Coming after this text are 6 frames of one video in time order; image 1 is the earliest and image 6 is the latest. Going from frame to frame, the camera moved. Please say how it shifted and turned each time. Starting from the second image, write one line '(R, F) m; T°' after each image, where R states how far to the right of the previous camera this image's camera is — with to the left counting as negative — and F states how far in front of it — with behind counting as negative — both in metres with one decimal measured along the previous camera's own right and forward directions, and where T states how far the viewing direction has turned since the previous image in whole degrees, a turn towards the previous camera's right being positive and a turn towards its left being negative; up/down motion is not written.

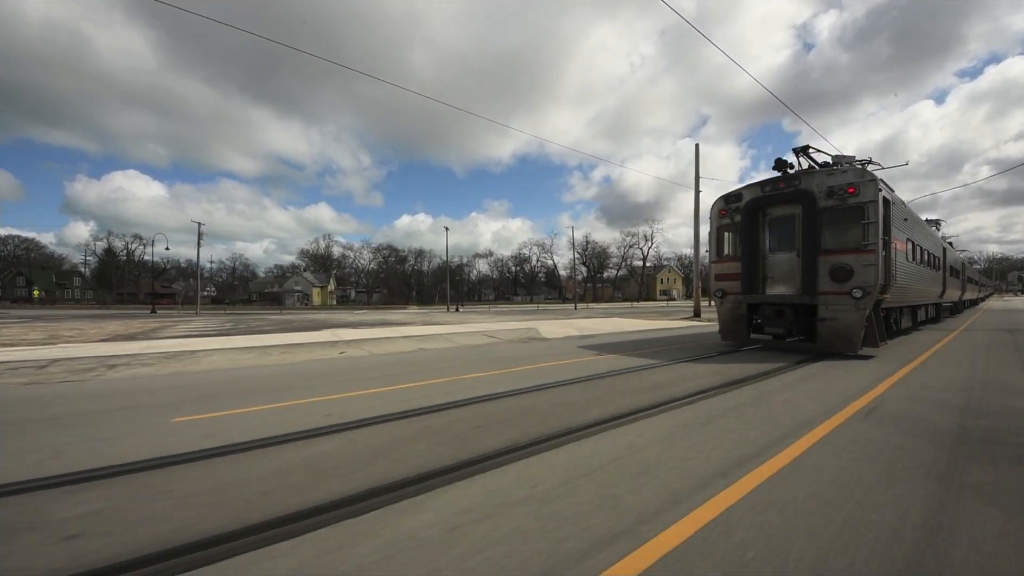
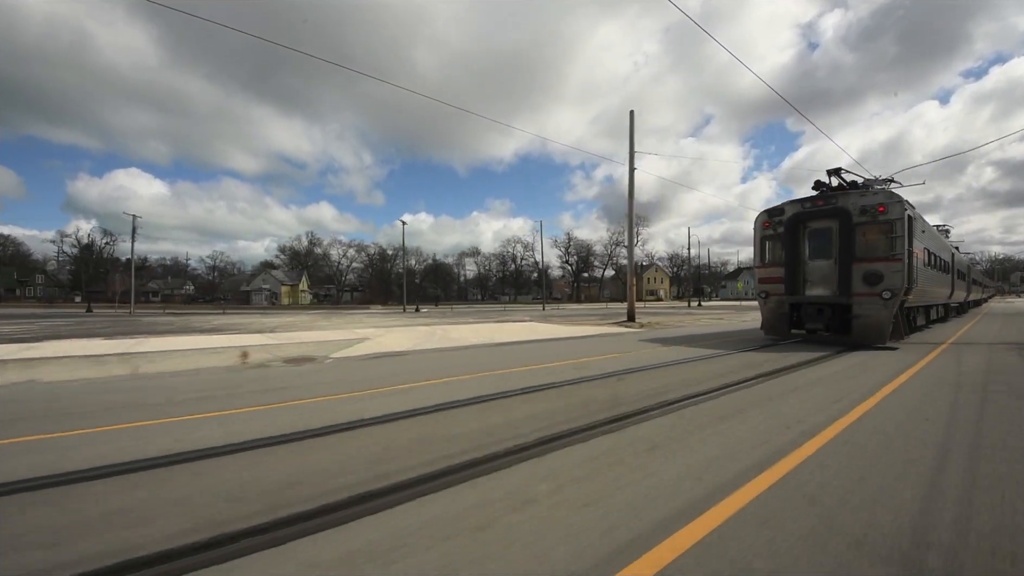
(-1.8, +1.3) m; 0°
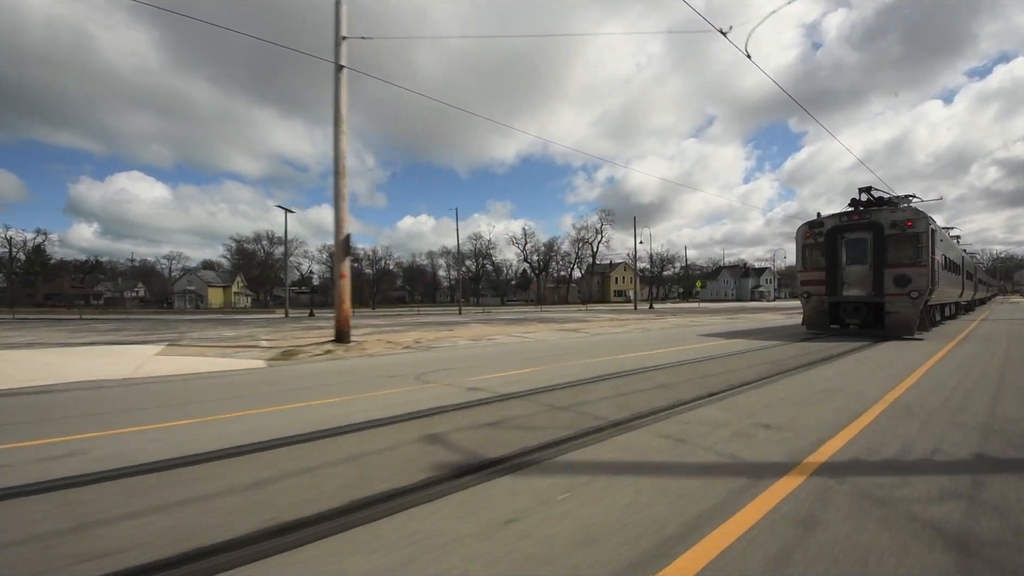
(+2.6, +2.7) m; 0°
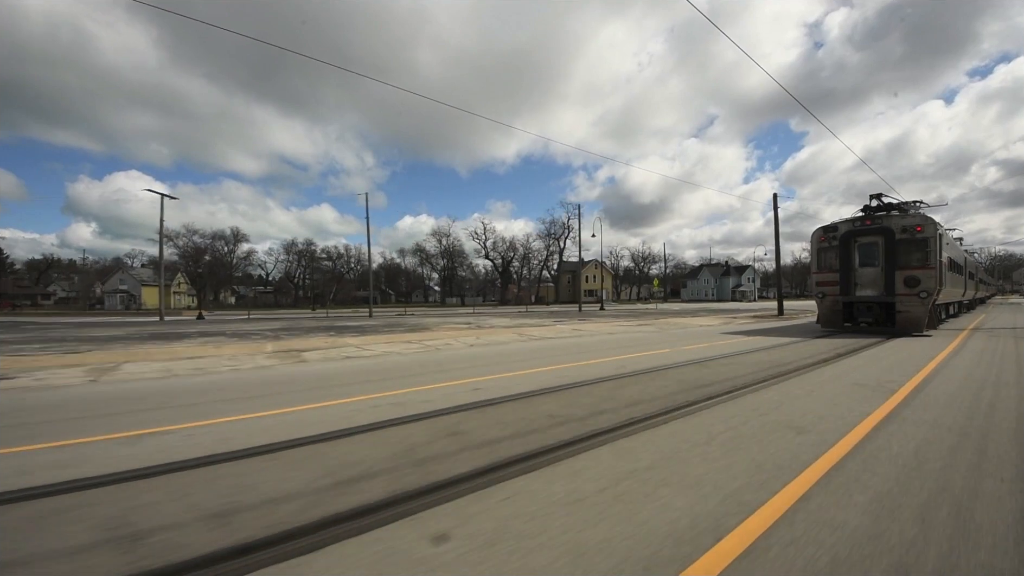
(+1.9, +1.9) m; 0°
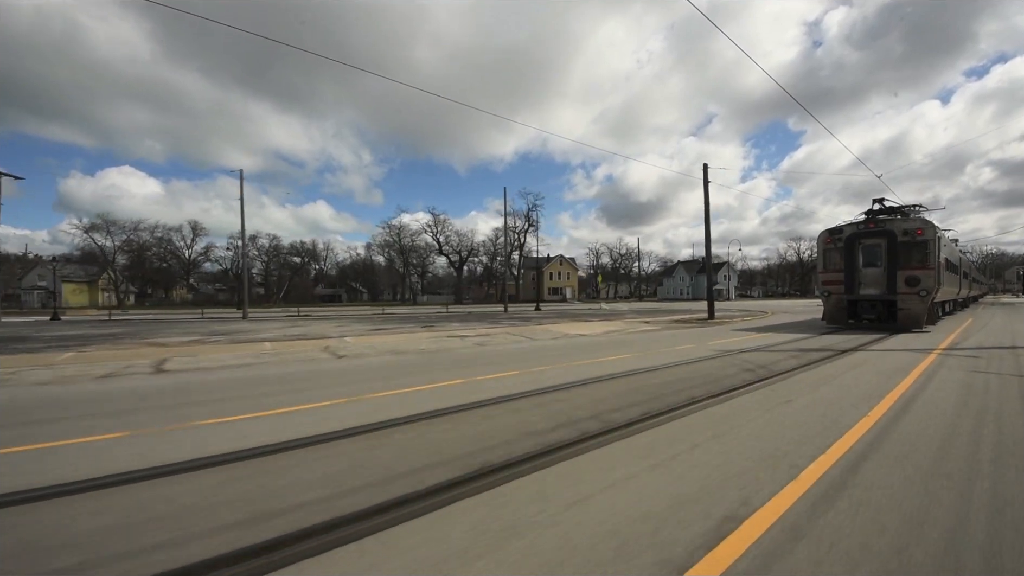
(+1.8, +1.8) m; 0°
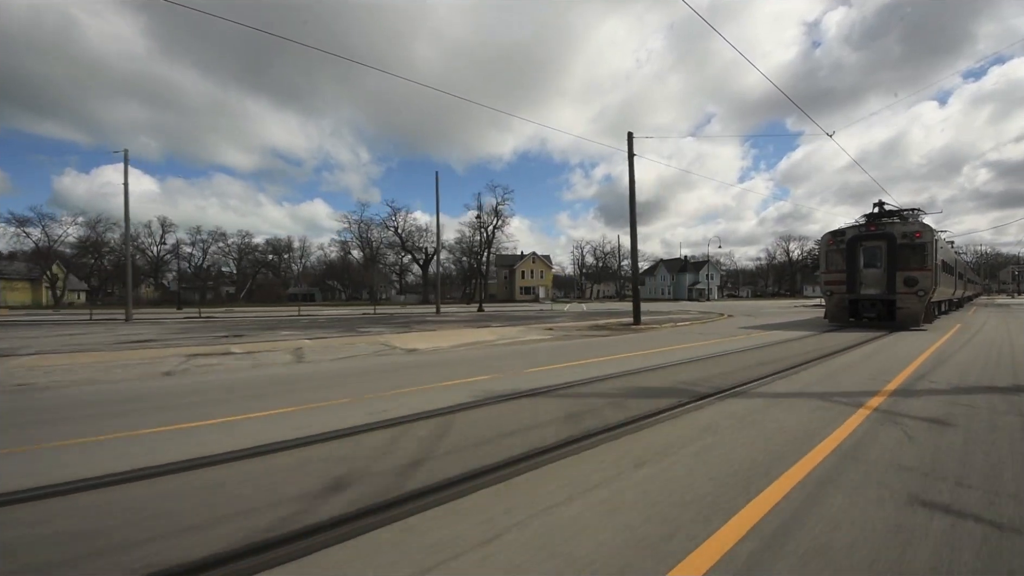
(+1.2, +1.2) m; 0°
